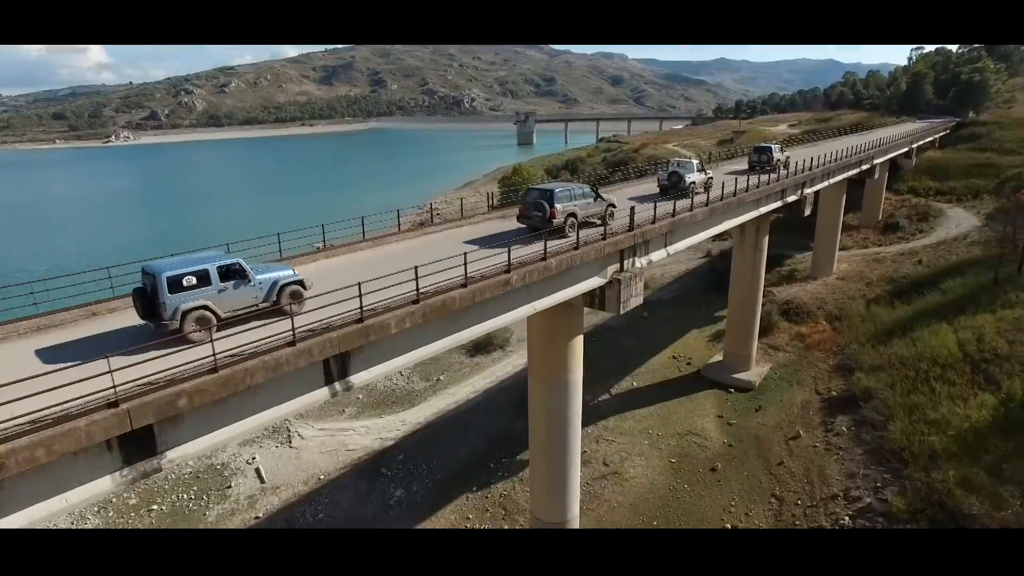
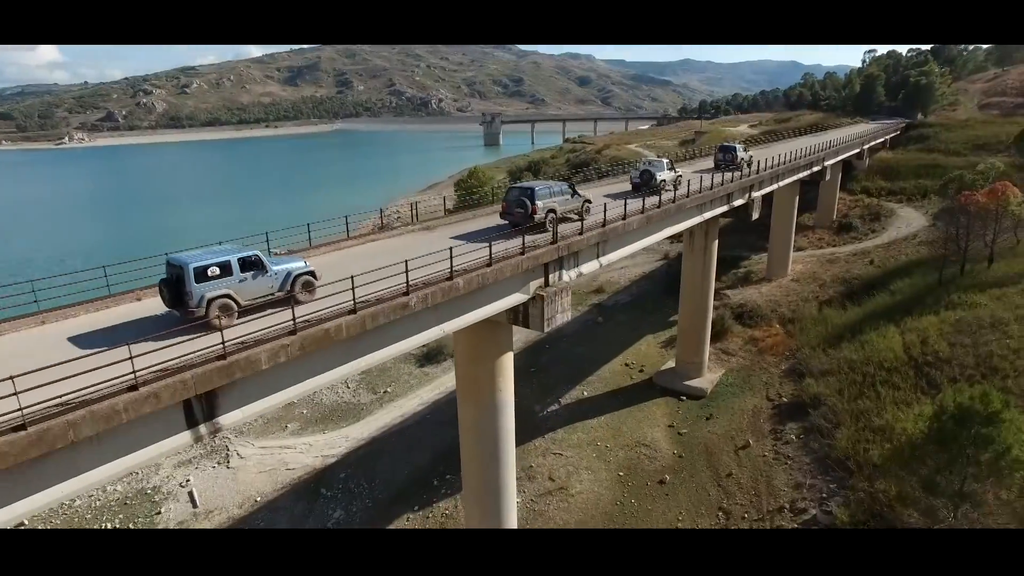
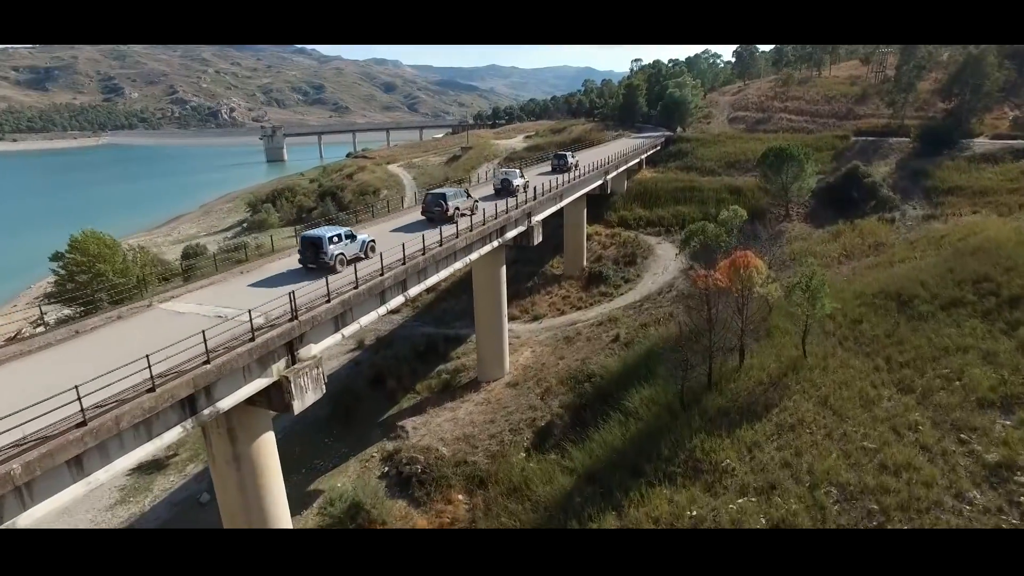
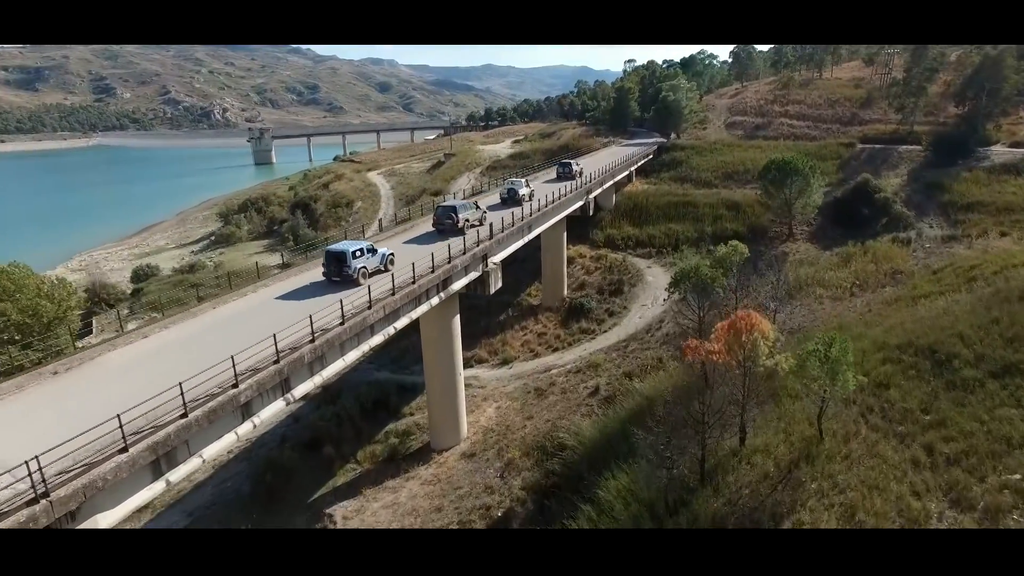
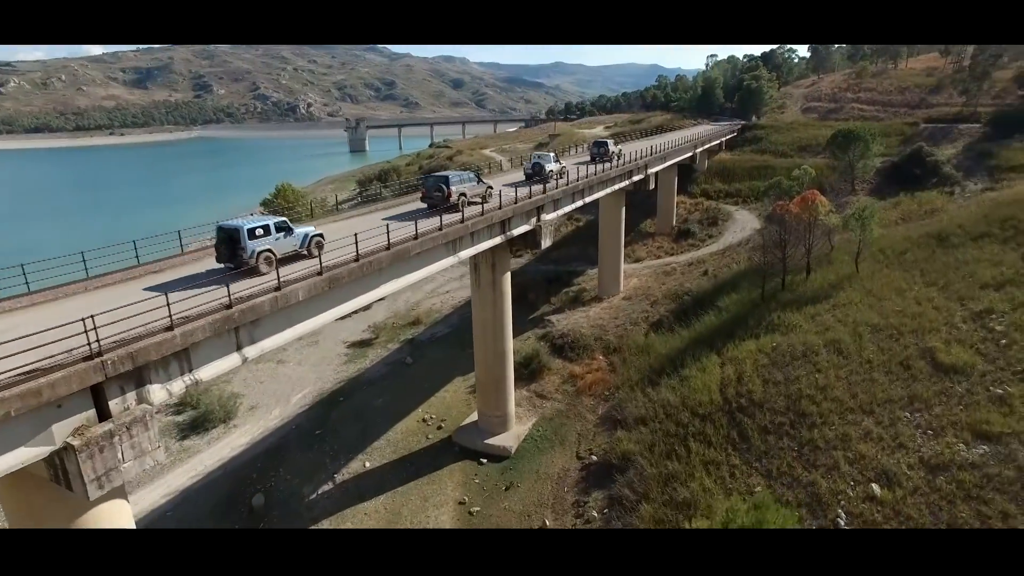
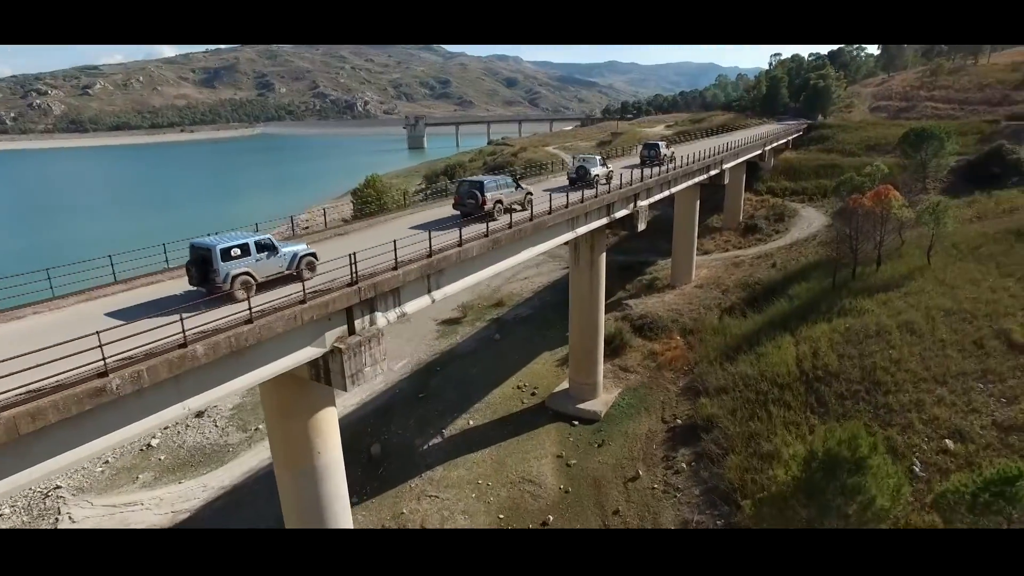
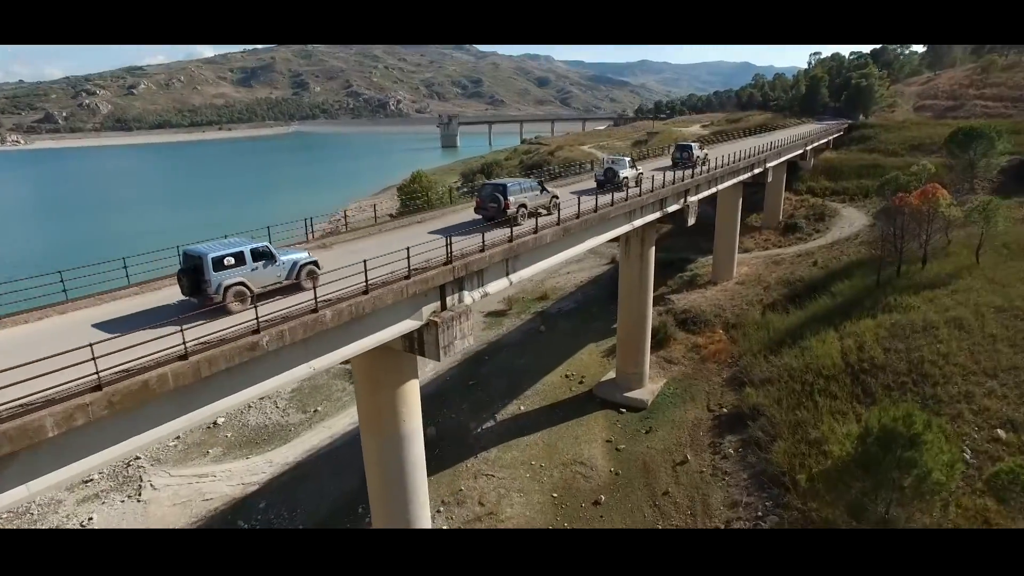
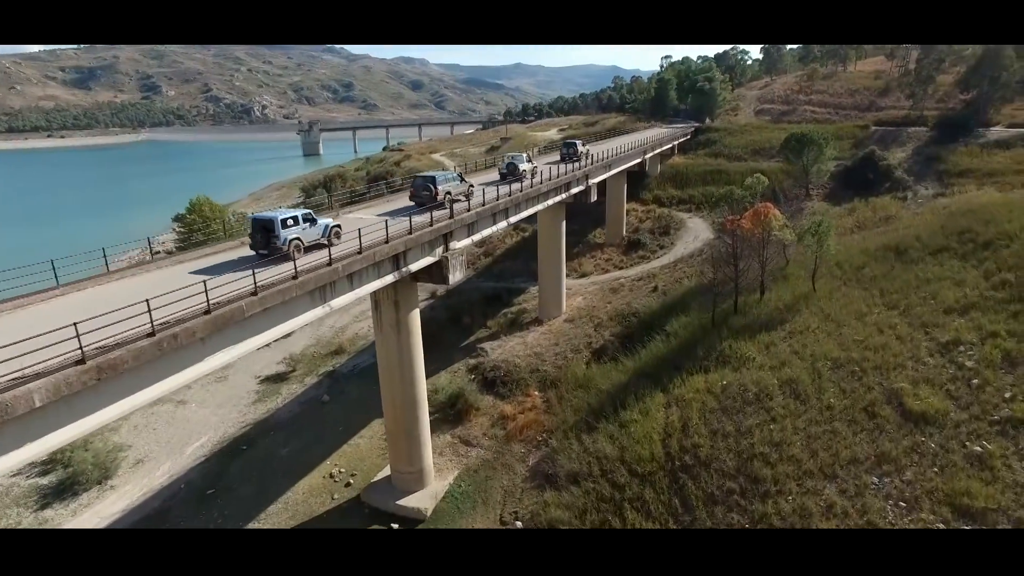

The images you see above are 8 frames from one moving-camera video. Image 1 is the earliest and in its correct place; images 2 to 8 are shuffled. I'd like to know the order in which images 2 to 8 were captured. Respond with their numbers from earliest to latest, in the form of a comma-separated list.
2, 7, 6, 5, 8, 3, 4
